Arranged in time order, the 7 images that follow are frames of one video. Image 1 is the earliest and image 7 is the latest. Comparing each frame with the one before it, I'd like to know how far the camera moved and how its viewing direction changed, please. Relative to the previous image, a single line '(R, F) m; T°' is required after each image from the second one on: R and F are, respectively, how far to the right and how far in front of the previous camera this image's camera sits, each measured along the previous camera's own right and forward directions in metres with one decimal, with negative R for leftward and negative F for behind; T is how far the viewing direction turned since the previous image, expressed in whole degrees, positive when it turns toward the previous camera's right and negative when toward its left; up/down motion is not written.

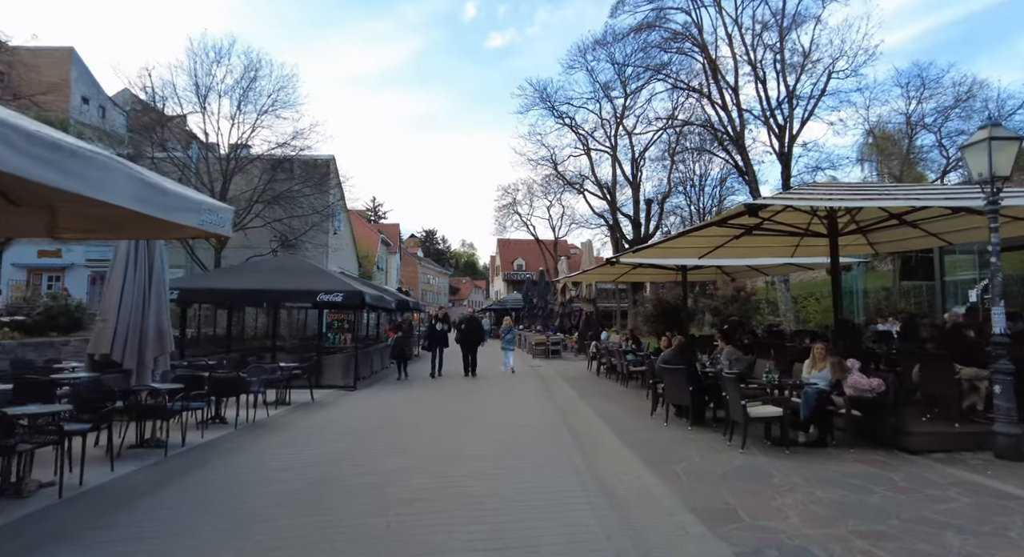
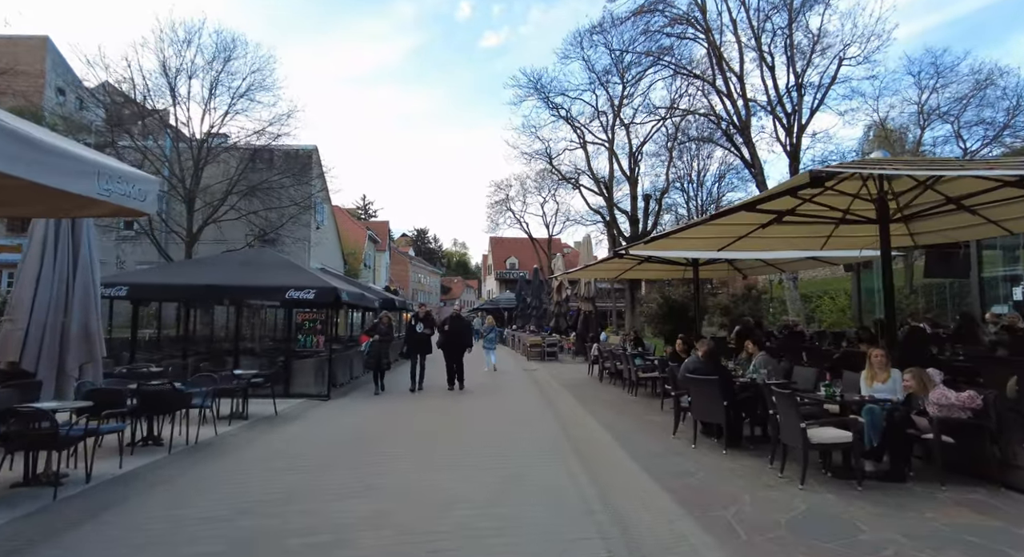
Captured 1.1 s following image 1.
(-0.1, +1.4) m; +1°
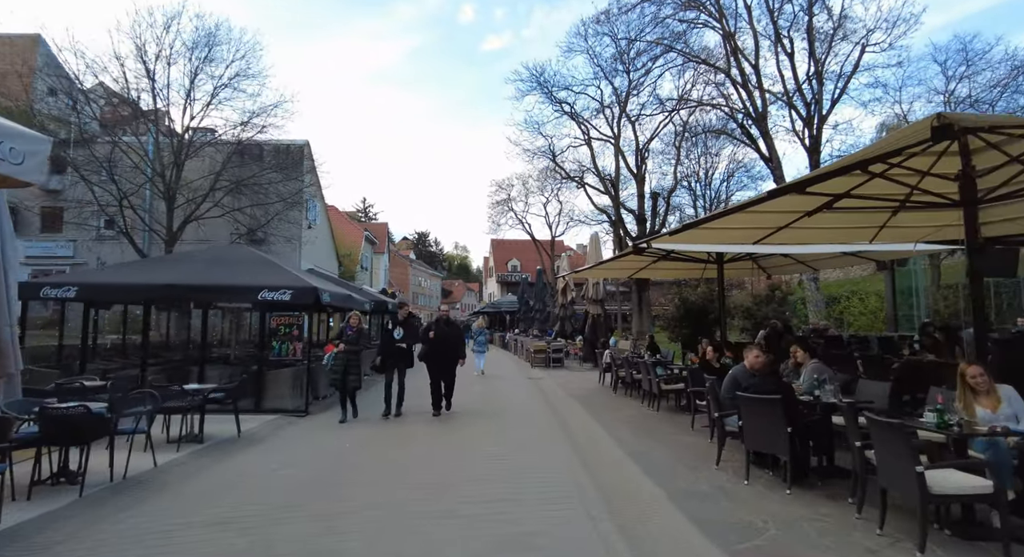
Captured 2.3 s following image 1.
(0.0, +1.4) m; 0°
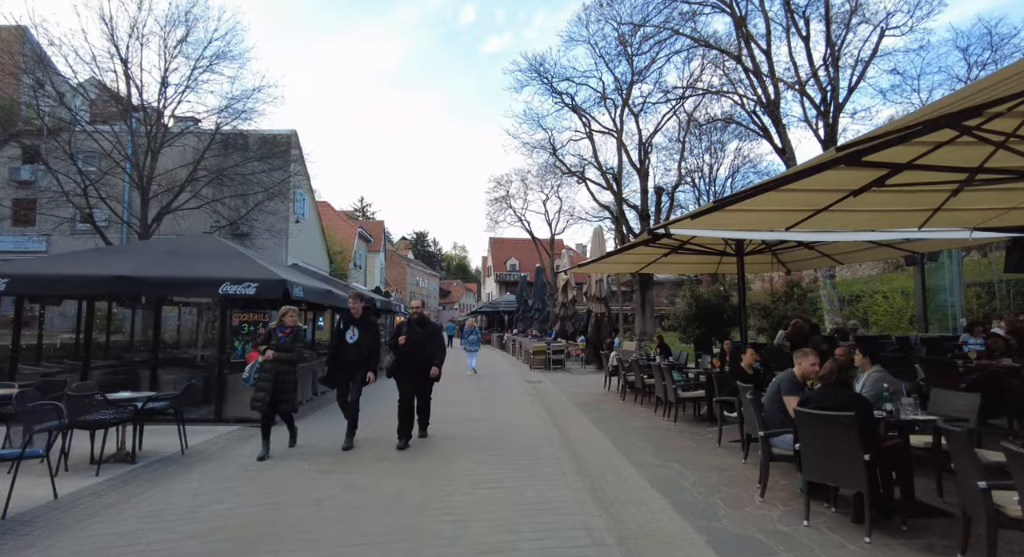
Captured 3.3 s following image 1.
(0.0, +1.3) m; 0°
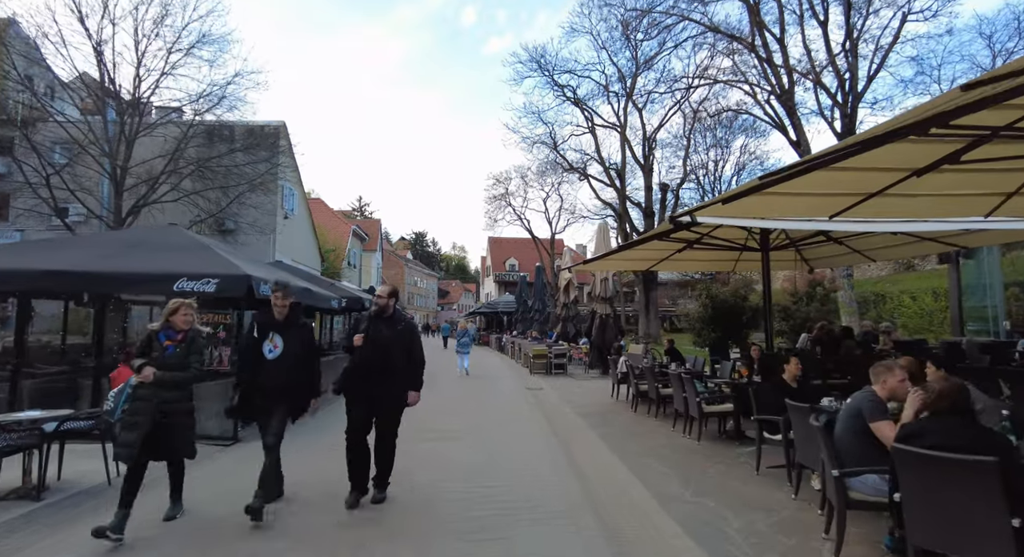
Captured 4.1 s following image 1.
(0.0, +1.2) m; 0°
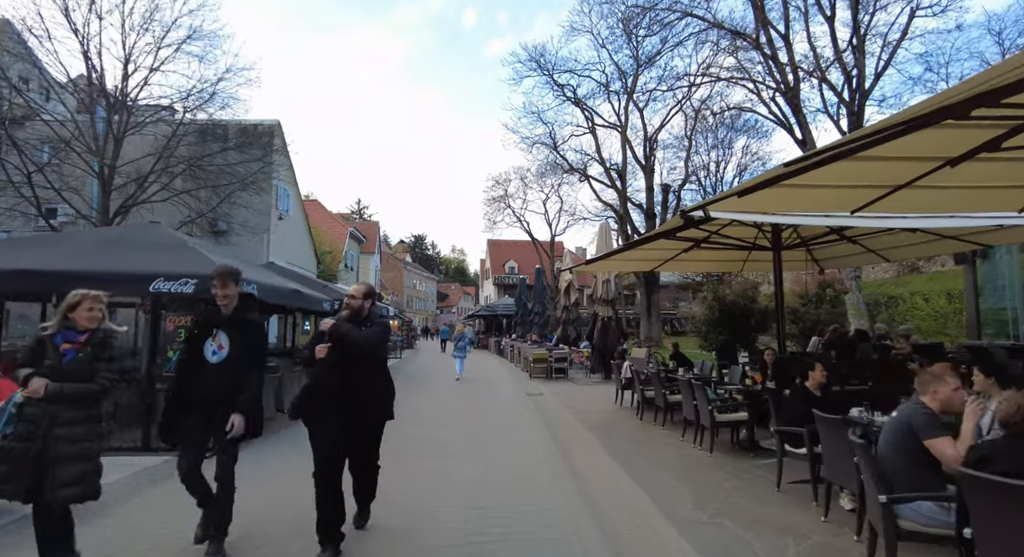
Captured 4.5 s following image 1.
(0.0, +0.5) m; 0°
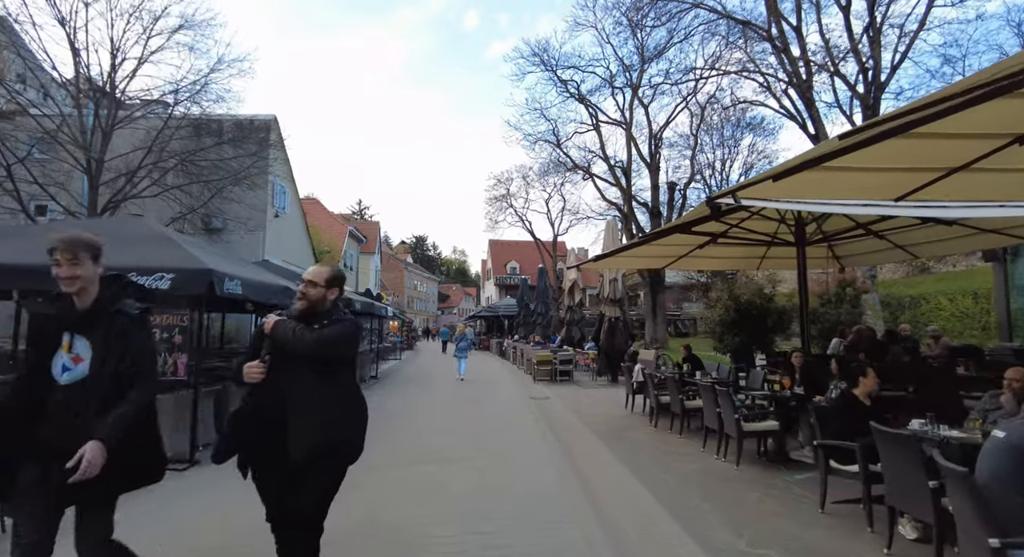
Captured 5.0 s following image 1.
(-0.1, +0.7) m; 0°
